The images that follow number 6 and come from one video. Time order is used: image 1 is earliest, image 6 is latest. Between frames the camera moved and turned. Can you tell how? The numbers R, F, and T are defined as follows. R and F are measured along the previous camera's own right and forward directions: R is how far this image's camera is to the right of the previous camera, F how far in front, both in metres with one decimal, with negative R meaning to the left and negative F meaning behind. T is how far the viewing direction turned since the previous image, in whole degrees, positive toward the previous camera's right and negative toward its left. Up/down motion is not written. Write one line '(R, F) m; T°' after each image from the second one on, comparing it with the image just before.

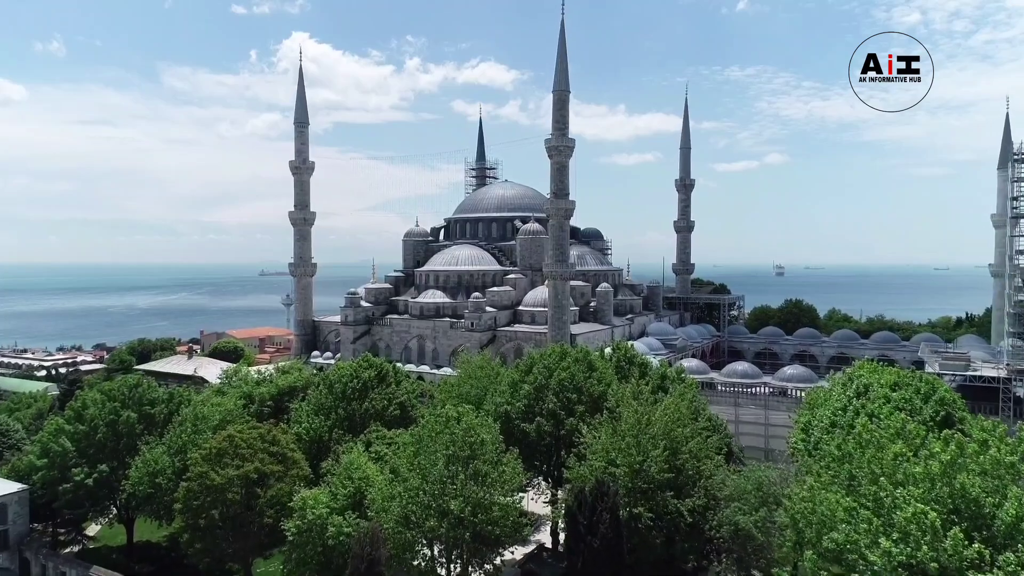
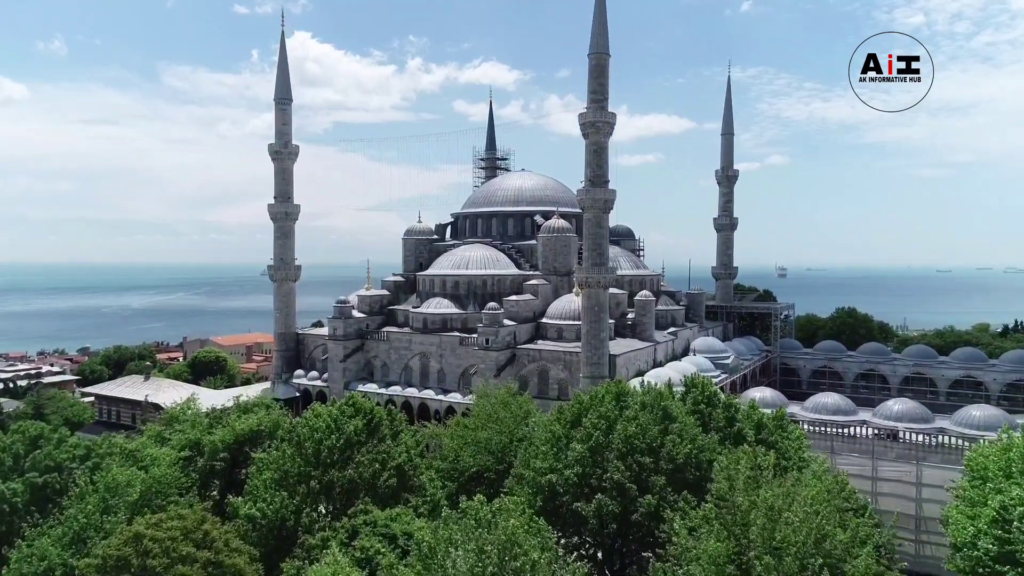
(-0.9, +7.3) m; 0°
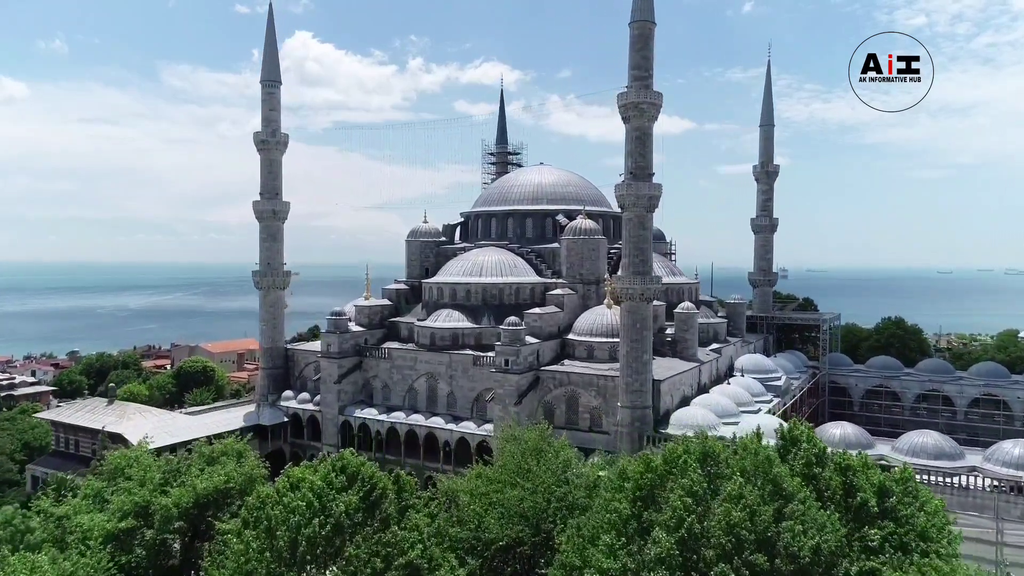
(-0.8, +4.9) m; 0°
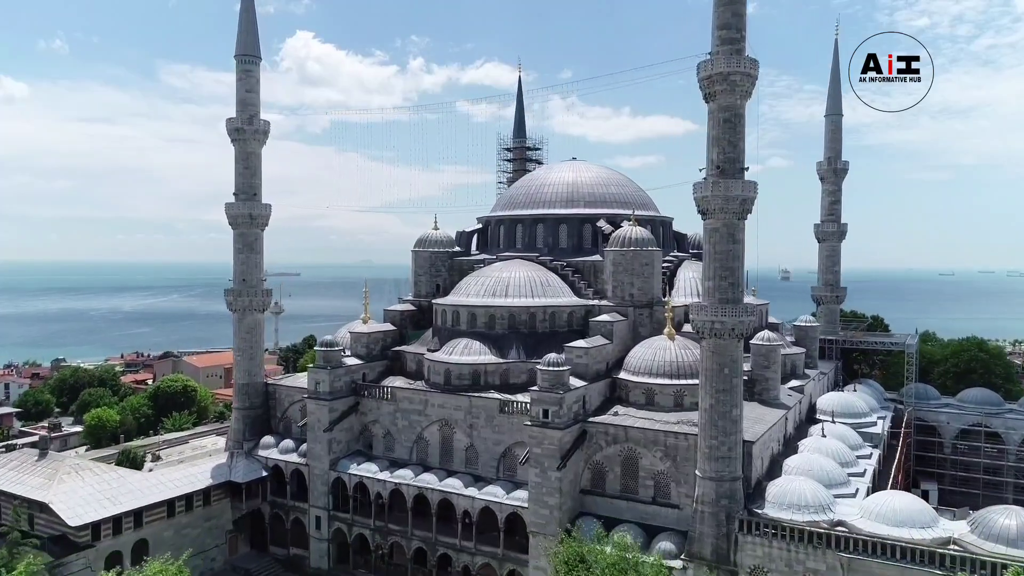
(-1.0, +6.5) m; 0°
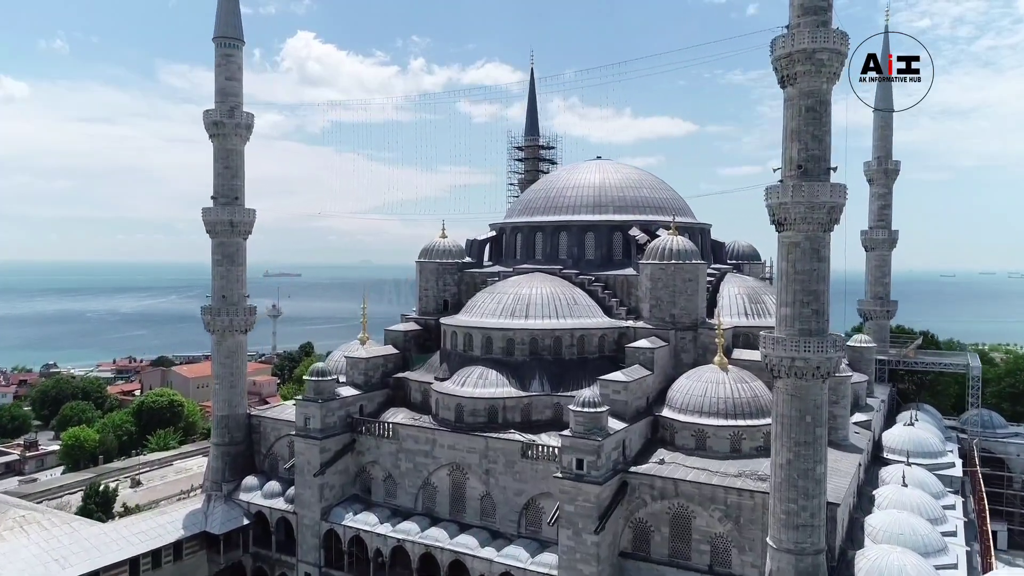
(-0.6, +3.7) m; 0°
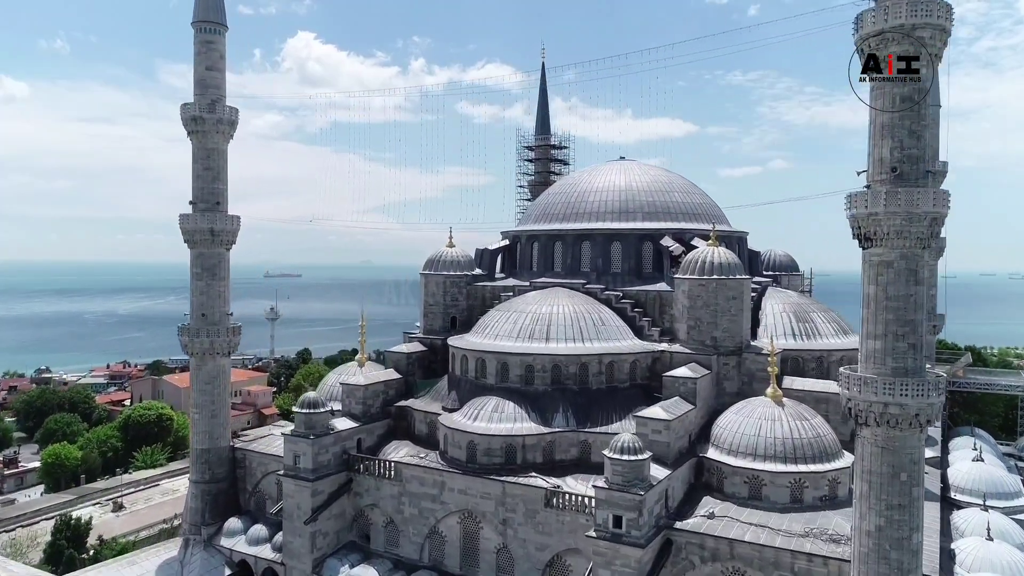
(-0.4, +2.8) m; 0°
